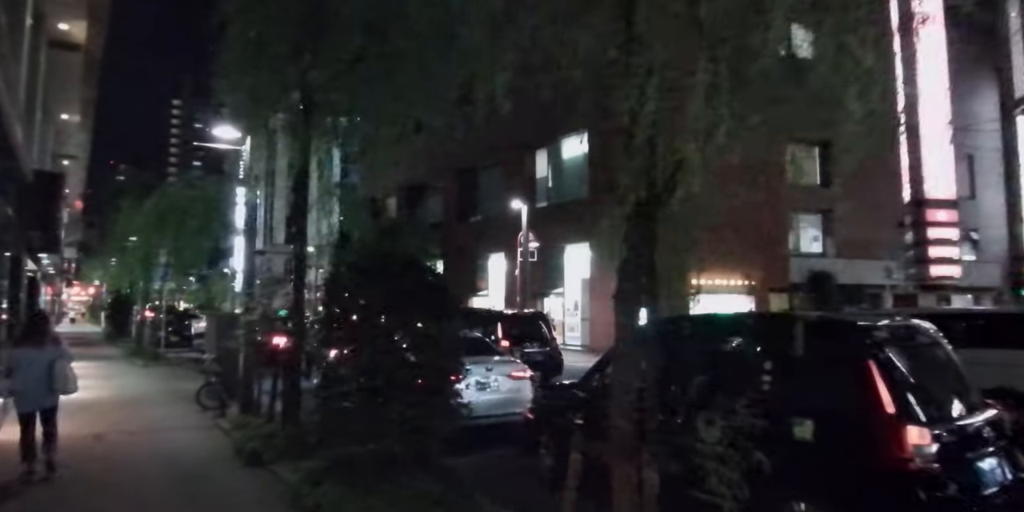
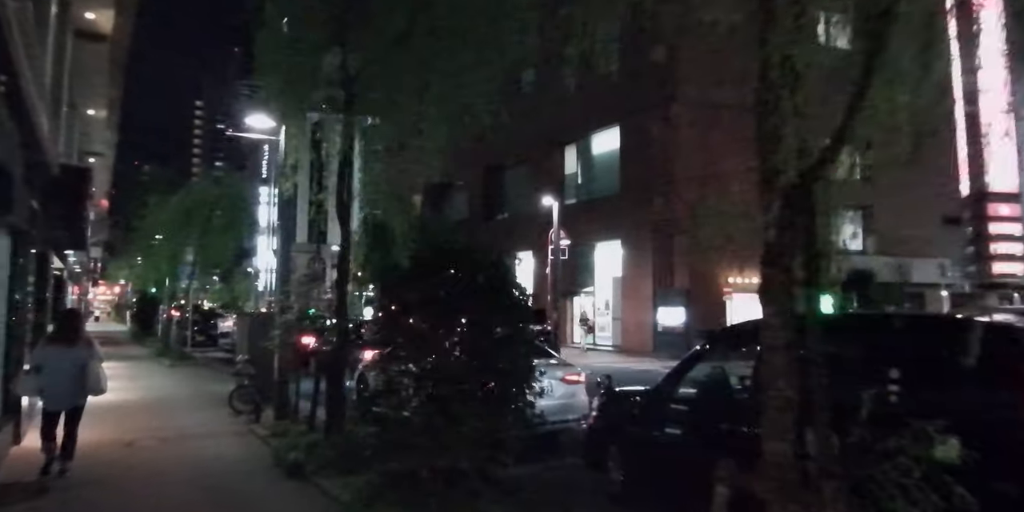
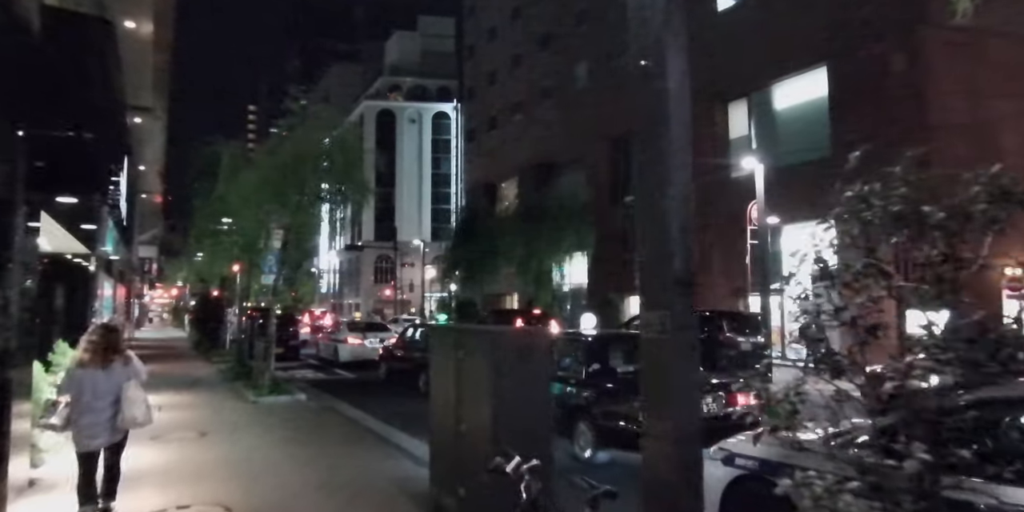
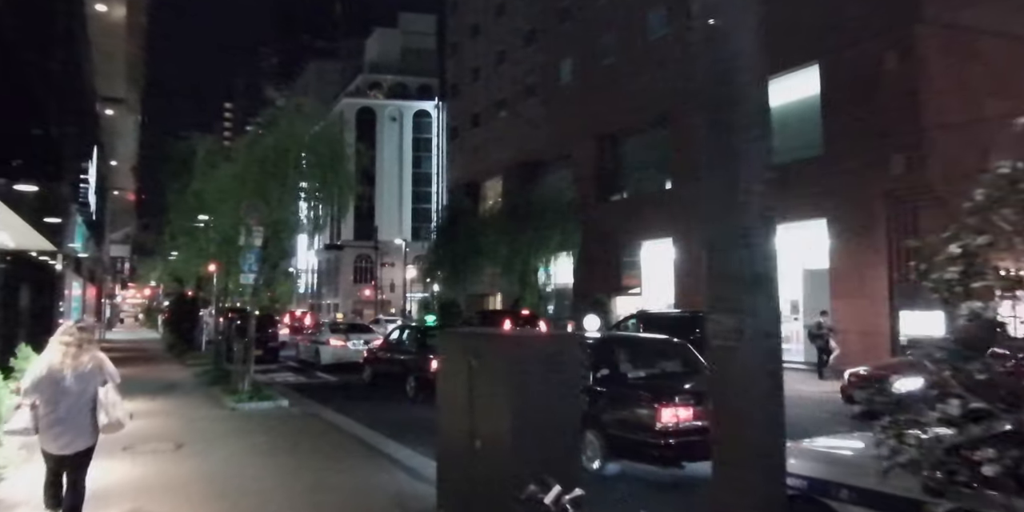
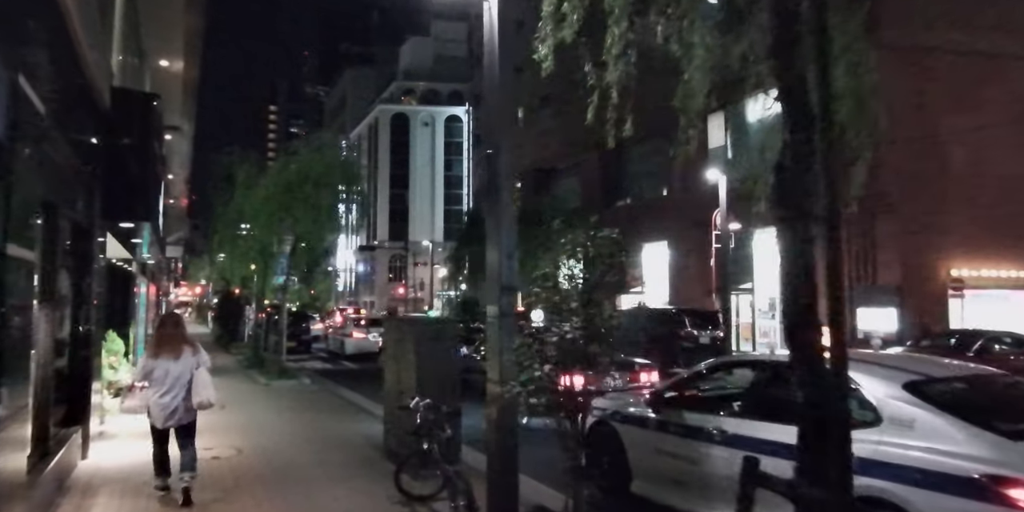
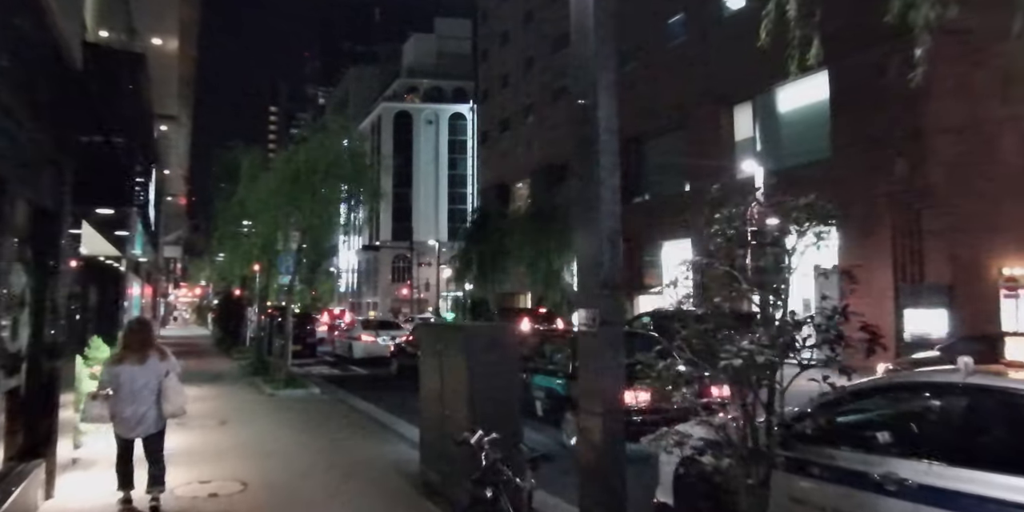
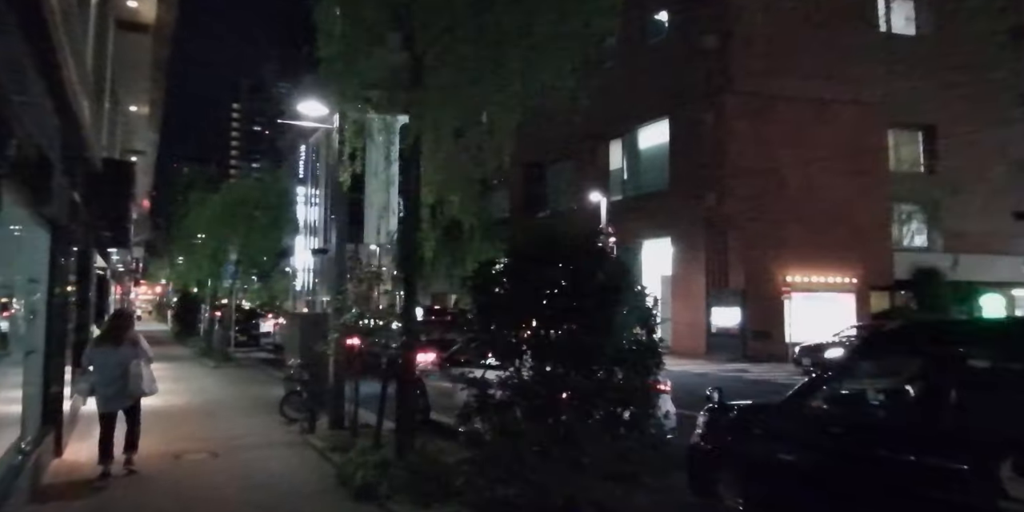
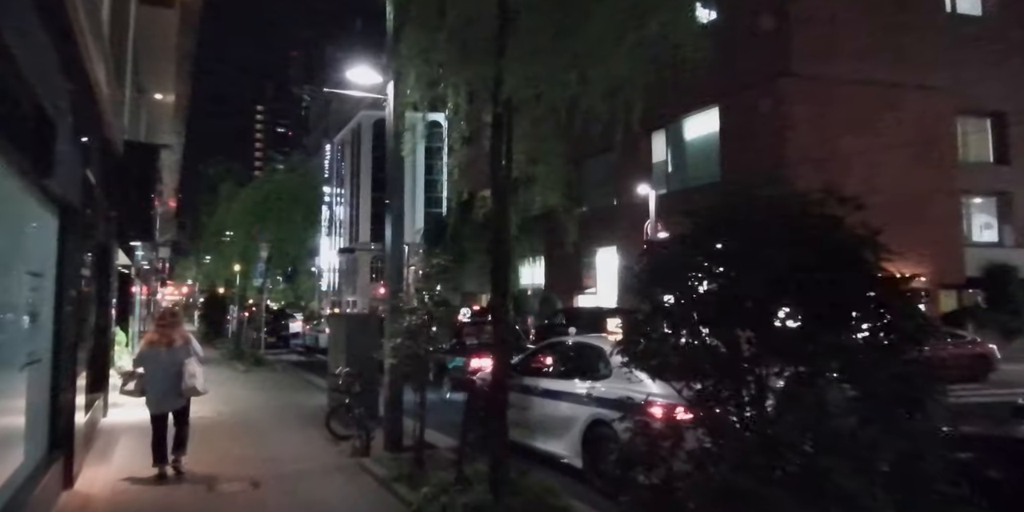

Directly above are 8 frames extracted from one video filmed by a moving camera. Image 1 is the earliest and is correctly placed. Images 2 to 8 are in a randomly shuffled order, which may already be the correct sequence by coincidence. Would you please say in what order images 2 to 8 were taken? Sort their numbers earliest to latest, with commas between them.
2, 7, 8, 5, 6, 3, 4
